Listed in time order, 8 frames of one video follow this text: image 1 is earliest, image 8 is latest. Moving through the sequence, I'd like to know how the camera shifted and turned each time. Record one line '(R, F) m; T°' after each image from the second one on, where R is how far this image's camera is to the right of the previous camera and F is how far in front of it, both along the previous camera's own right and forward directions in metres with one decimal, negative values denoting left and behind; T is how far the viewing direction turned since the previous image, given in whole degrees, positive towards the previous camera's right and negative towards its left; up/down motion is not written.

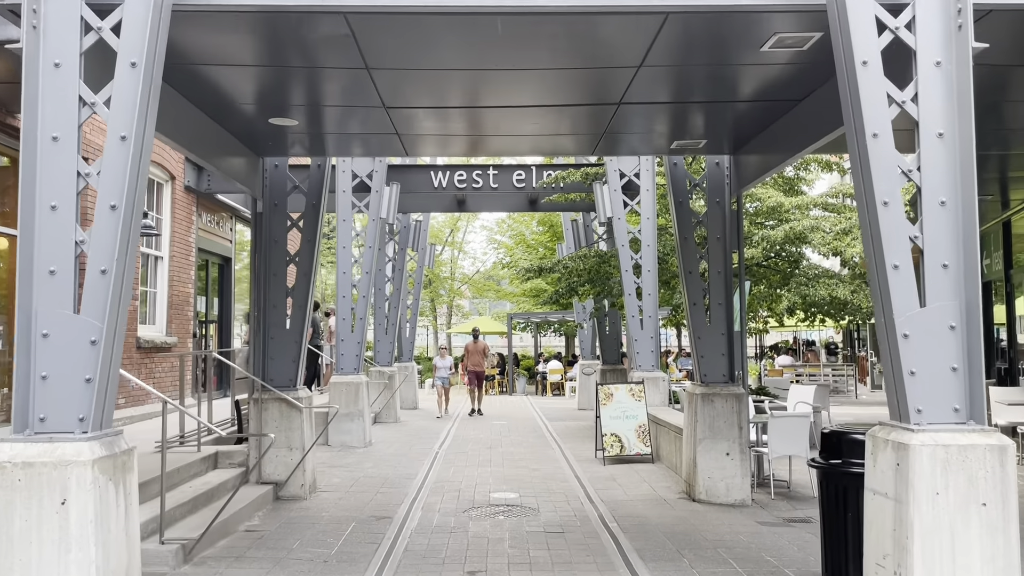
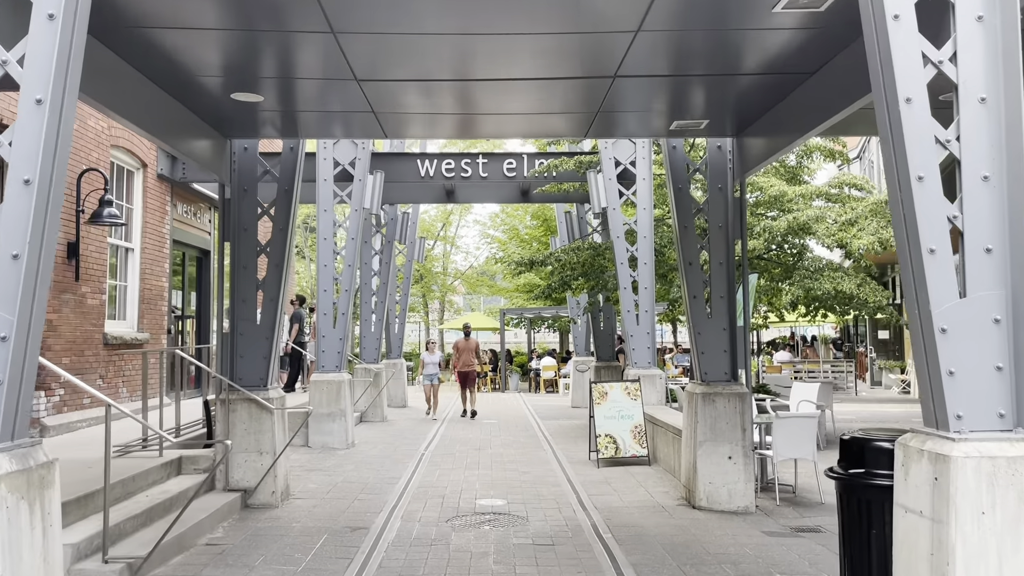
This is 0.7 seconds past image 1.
(+0.1, +0.6) m; 0°
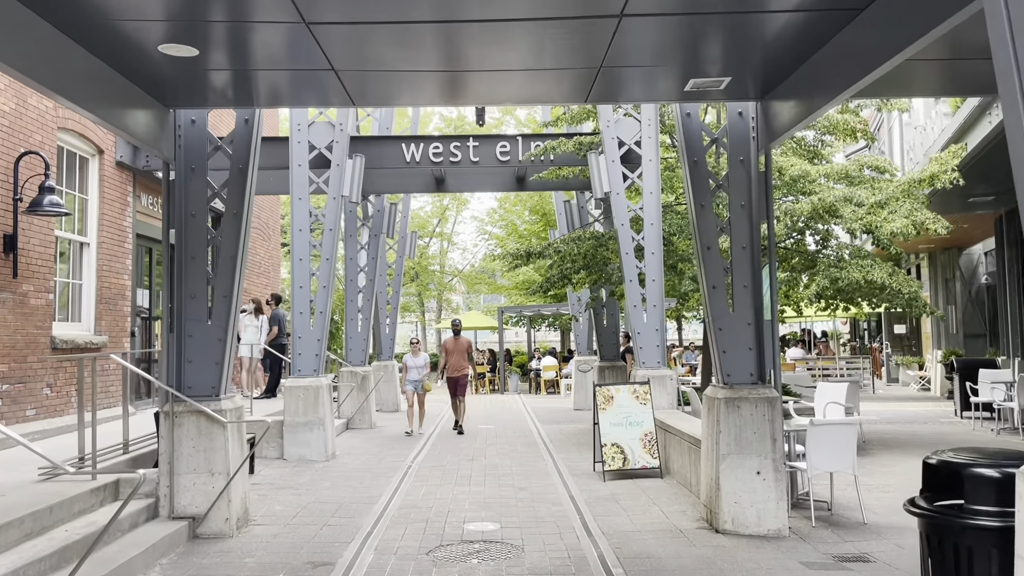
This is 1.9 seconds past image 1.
(+0.1, +1.2) m; 0°
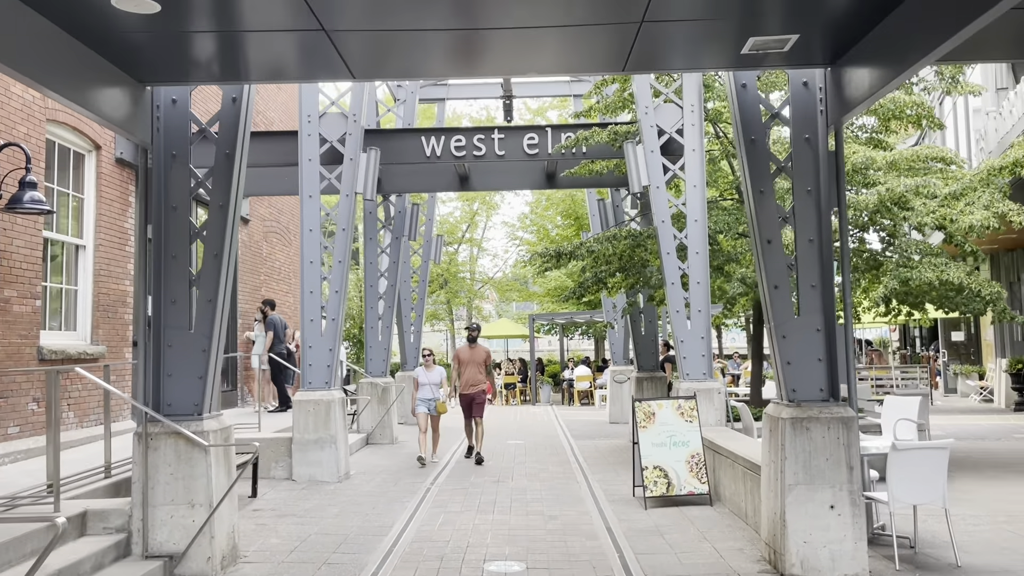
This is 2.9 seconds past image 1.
(0.0, +1.1) m; -2°
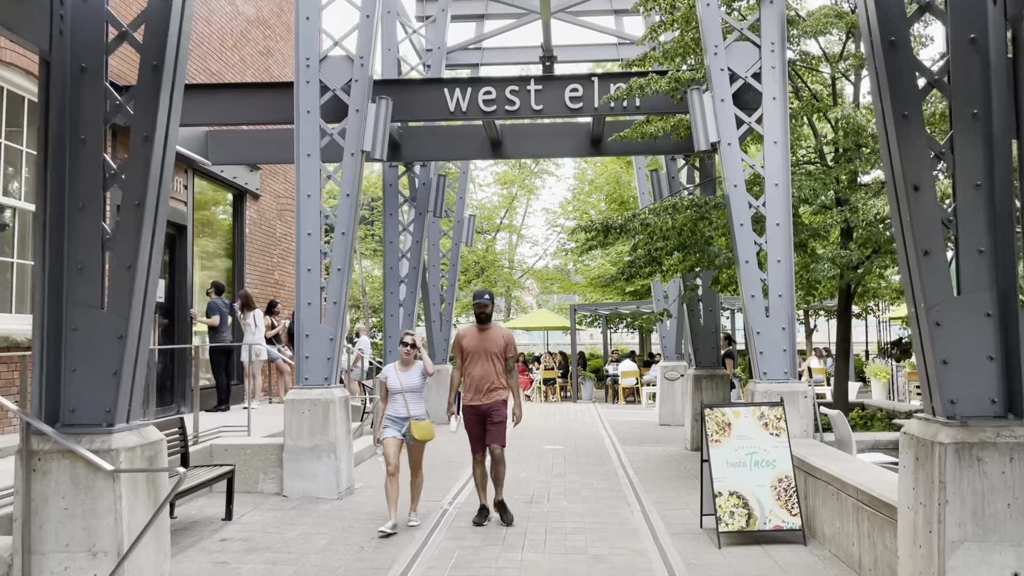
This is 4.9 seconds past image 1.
(0.0, +1.9) m; -3°
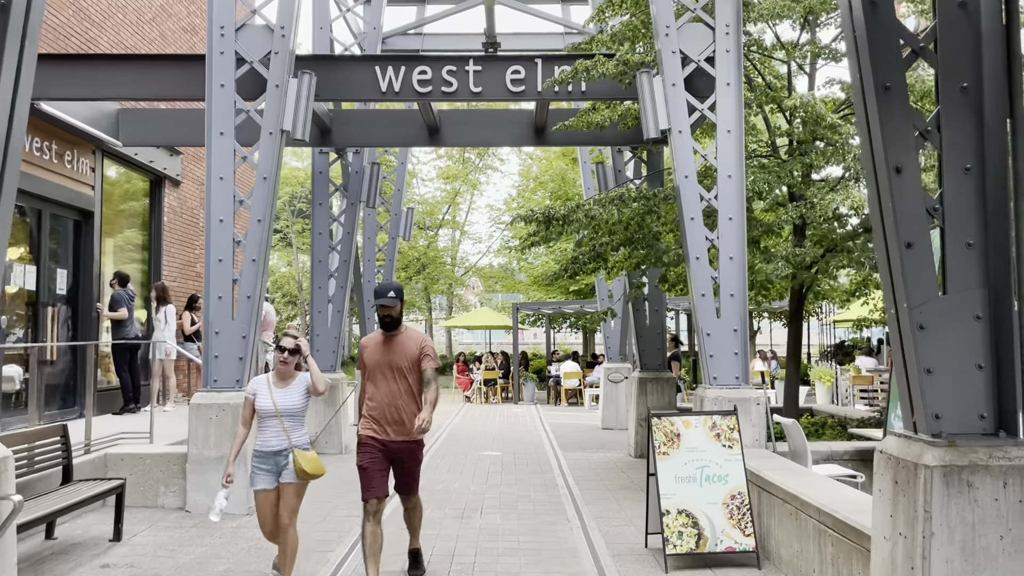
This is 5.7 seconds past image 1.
(+0.1, +0.7) m; +4°
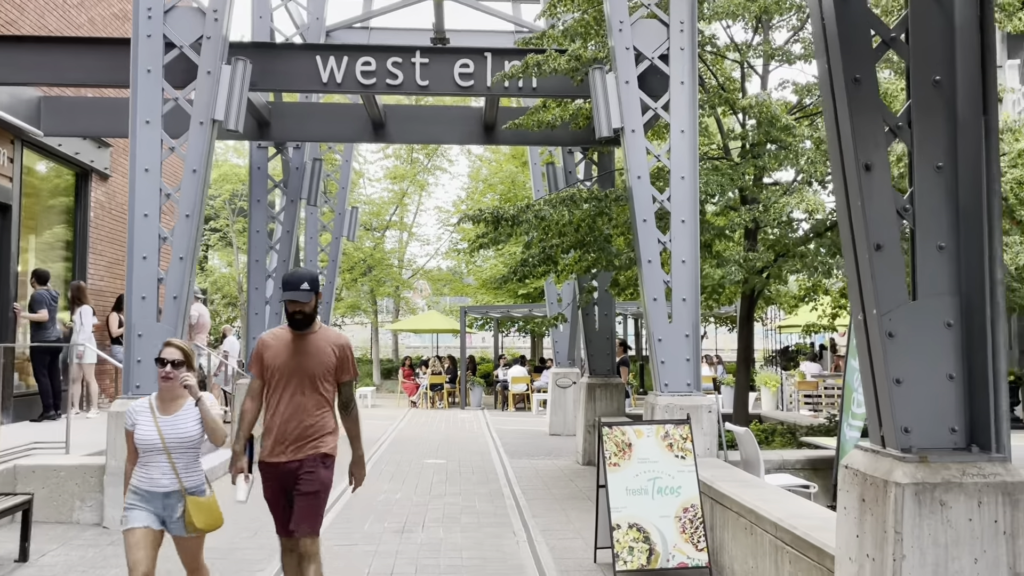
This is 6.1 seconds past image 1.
(0.0, +0.4) m; +4°
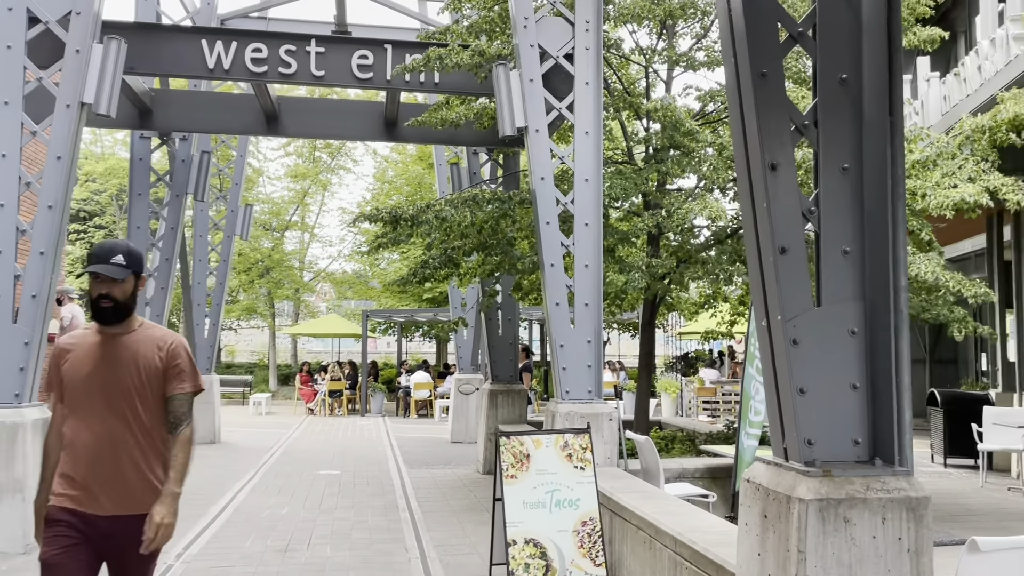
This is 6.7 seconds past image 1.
(+0.1, +0.3) m; +6°
